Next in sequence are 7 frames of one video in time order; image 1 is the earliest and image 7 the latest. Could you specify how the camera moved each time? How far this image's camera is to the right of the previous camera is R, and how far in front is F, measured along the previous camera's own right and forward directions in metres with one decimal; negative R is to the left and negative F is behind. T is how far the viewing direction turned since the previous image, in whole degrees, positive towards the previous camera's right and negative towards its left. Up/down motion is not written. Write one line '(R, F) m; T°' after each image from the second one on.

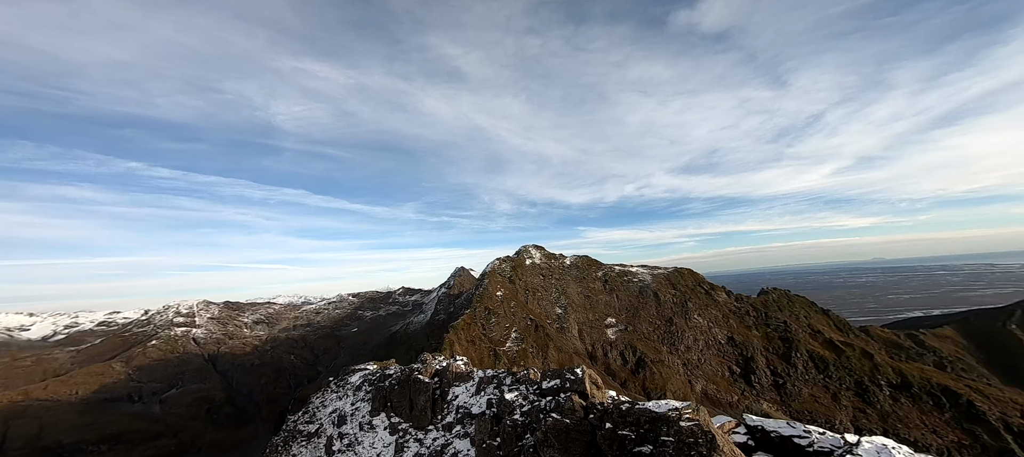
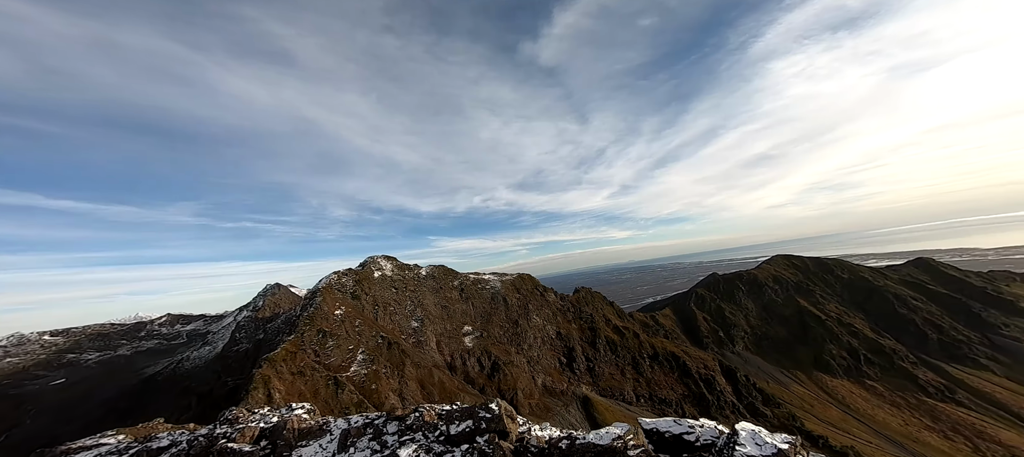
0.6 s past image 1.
(-0.6, +1.6) m; +25°
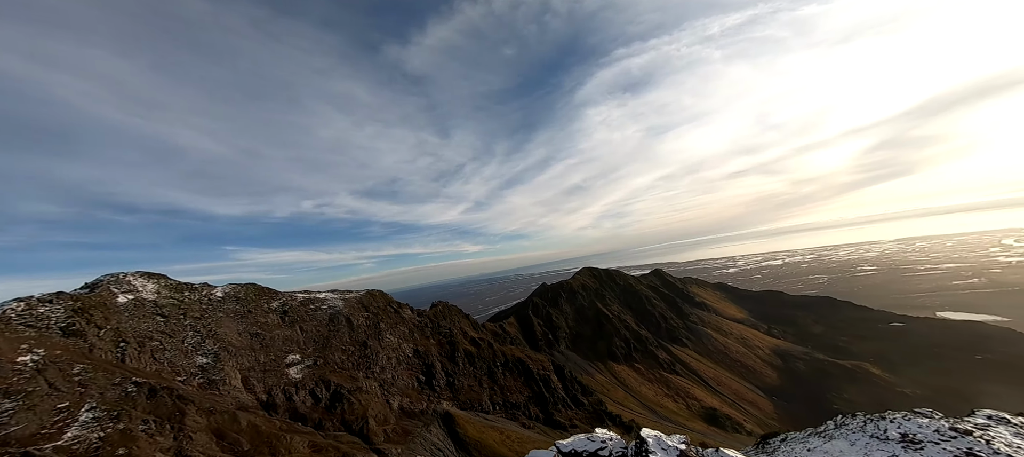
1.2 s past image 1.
(+0.7, +1.2) m; +23°
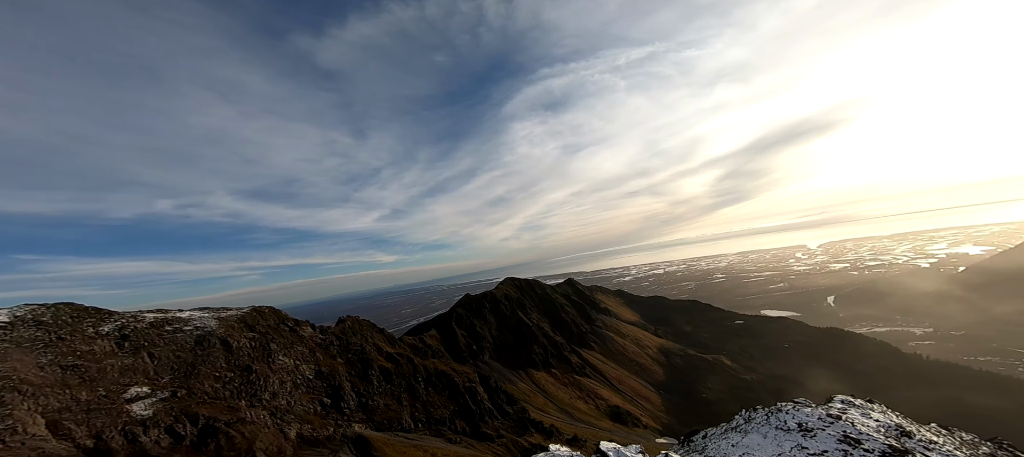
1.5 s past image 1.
(-0.5, +2.4) m; +12°
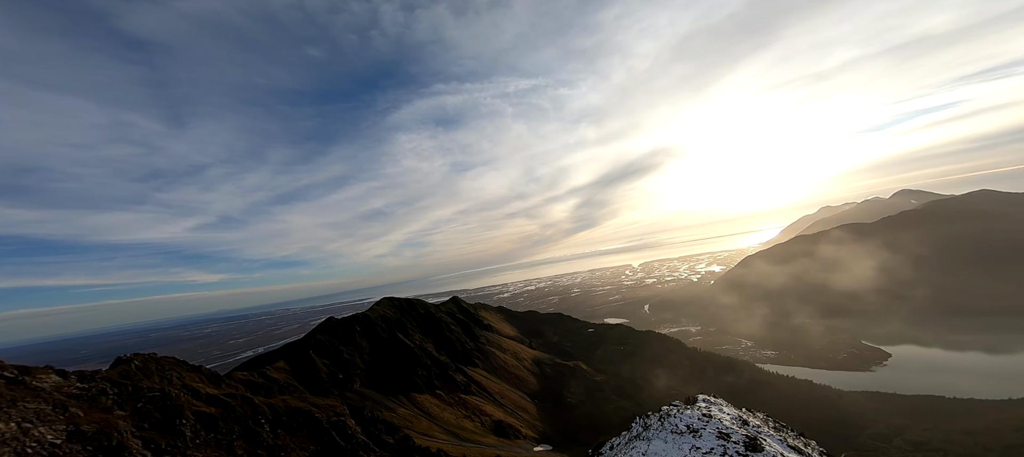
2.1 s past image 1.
(-0.7, +1.5) m; +18°
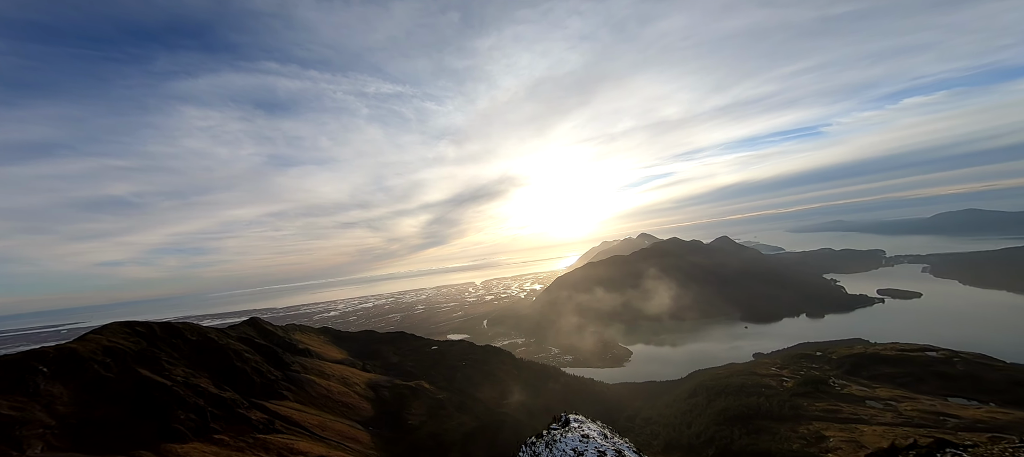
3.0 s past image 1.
(-11.5, -5.5) m; +24°
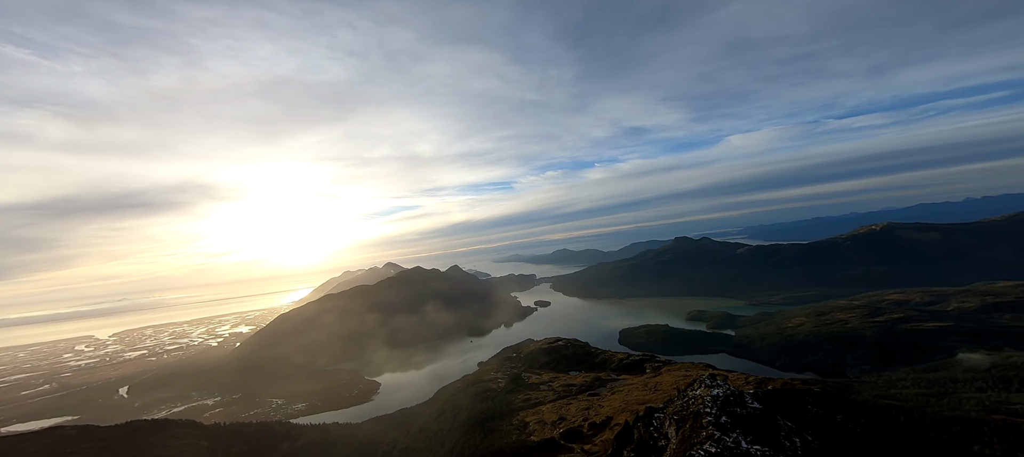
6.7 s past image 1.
(-15.7, +20.5) m; +41°
